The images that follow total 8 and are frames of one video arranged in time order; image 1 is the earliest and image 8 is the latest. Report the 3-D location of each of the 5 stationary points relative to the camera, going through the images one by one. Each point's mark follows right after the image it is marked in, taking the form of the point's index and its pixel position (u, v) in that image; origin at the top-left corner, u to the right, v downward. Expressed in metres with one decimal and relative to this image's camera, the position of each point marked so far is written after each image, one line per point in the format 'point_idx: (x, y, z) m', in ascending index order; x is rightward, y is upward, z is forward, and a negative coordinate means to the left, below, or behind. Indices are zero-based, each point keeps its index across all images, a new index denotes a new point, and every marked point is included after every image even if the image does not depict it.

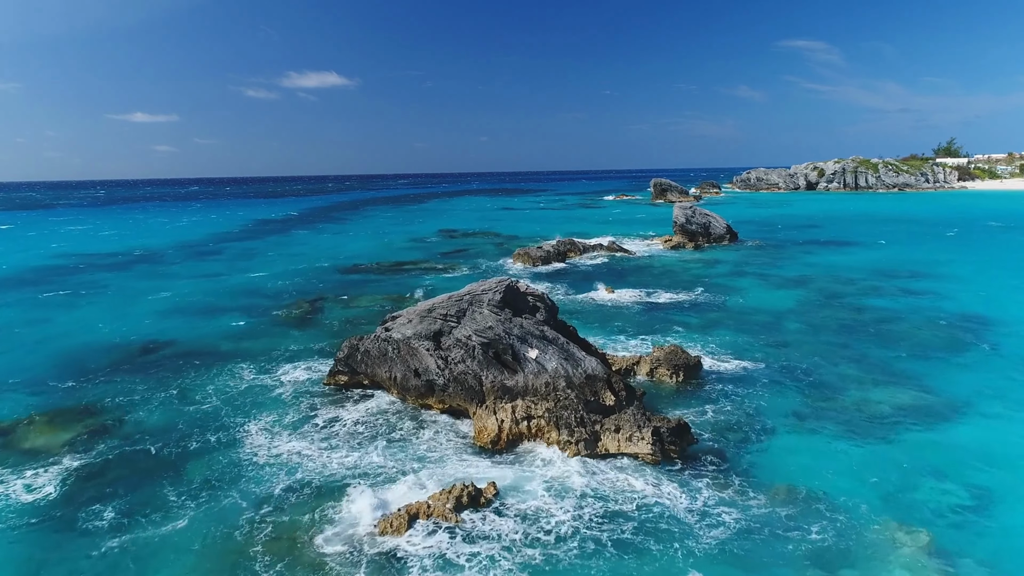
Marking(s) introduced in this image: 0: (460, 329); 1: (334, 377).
0: (-1.7, -1.3, +17.4) m
1: (-6.2, -3.1, +18.6) m
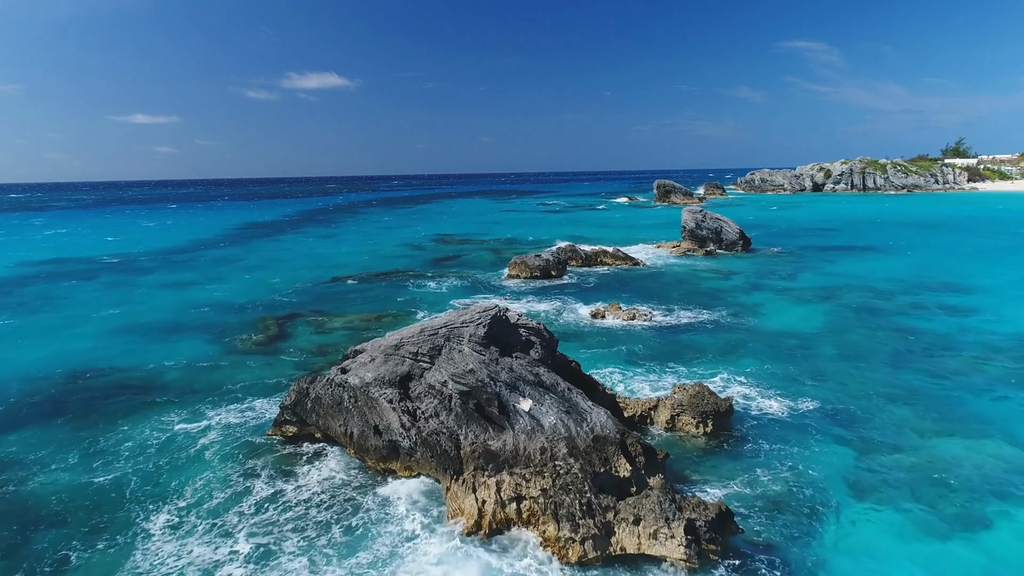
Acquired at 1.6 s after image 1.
0: (-2.0, -2.2, +13.7) m
1: (-6.5, -3.9, +15.0) m
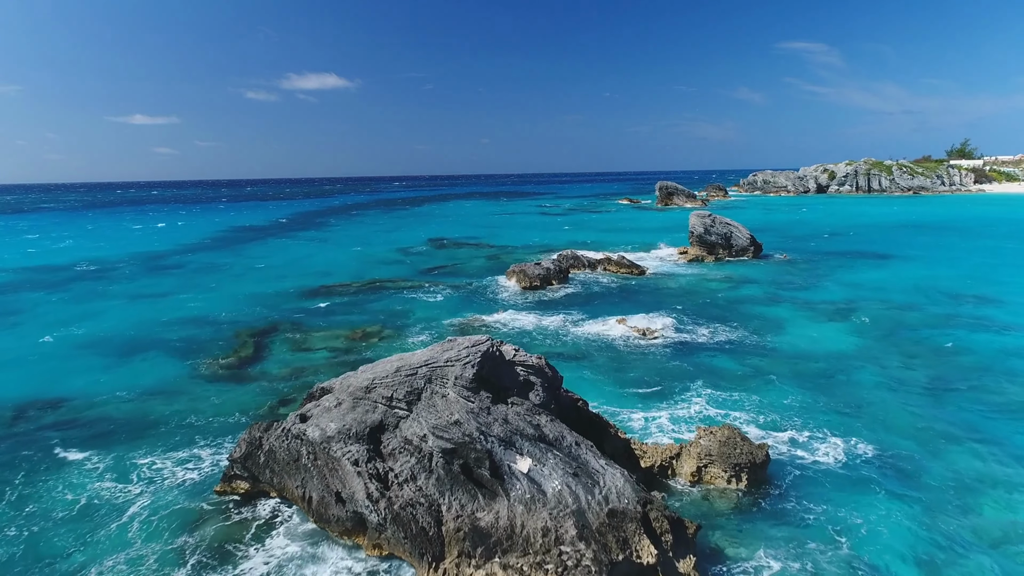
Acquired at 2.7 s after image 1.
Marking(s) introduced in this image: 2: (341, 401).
0: (-2.1, -2.9, +11.2) m
1: (-6.6, -4.6, +12.4) m
2: (-3.9, -2.6, +12.0) m
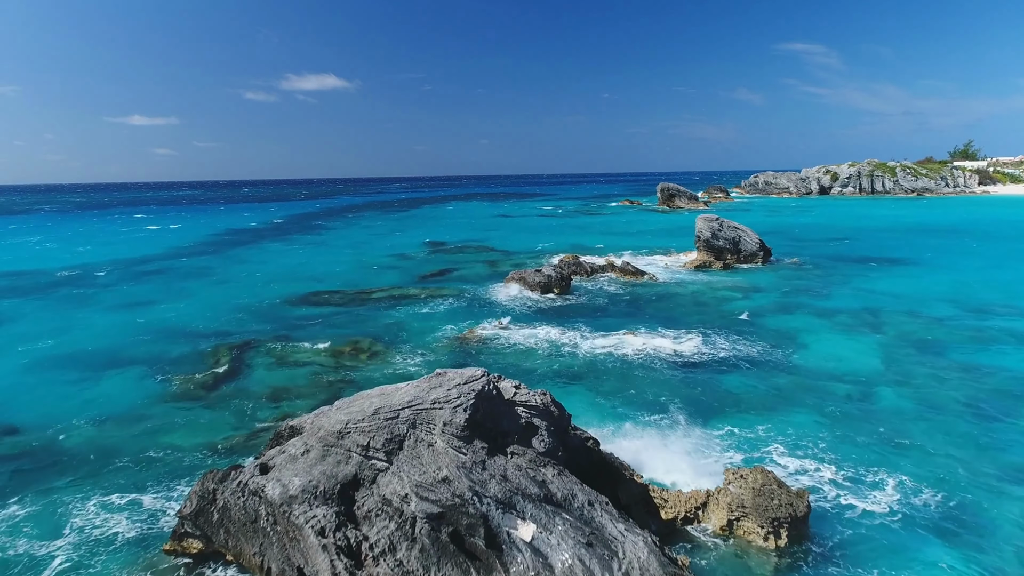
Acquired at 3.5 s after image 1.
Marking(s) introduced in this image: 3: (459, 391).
0: (-2.1, -3.4, +9.3) m
1: (-6.6, -5.1, +10.5) m
2: (-3.9, -3.1, +10.1) m
3: (-1.0, -2.0, +10.1) m
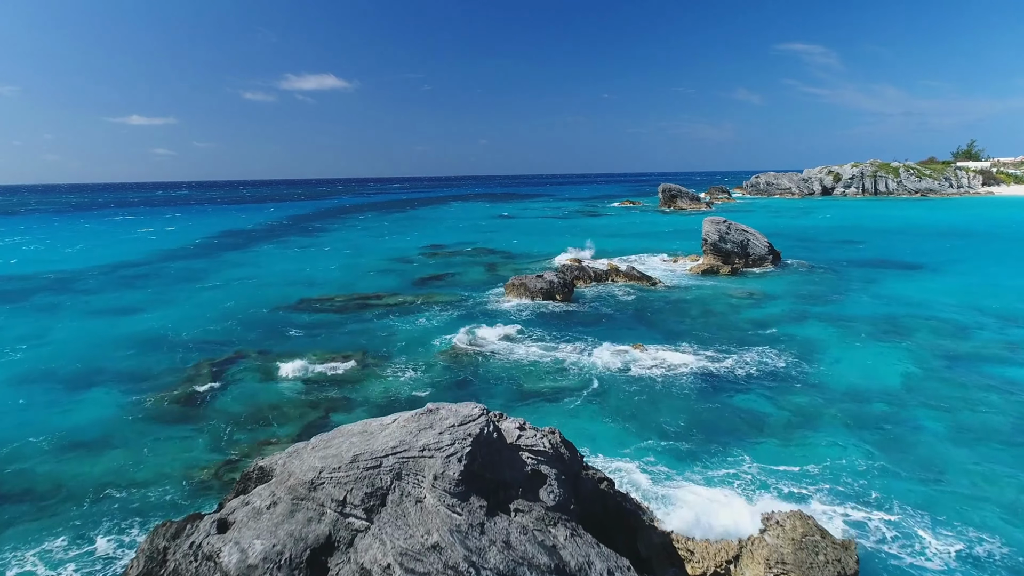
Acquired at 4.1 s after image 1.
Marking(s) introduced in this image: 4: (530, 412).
0: (-2.1, -3.8, +7.7) m
1: (-6.5, -5.5, +9.0) m
2: (-3.8, -3.5, +8.6) m
3: (-1.0, -2.4, +8.5) m
4: (+0.6, -4.0, +17.4) m
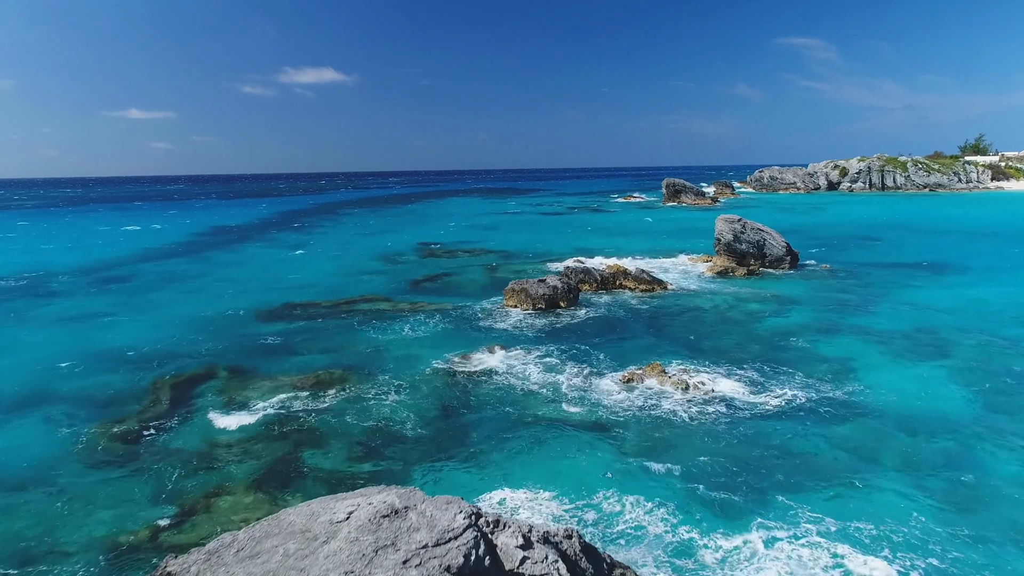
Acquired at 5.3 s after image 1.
0: (-2.1, -4.4, +5.0) m
1: (-6.5, -6.1, +6.2) m
2: (-3.8, -4.1, +5.8) m
3: (-0.9, -3.0, +5.8) m
4: (+0.6, -4.5, +14.7) m
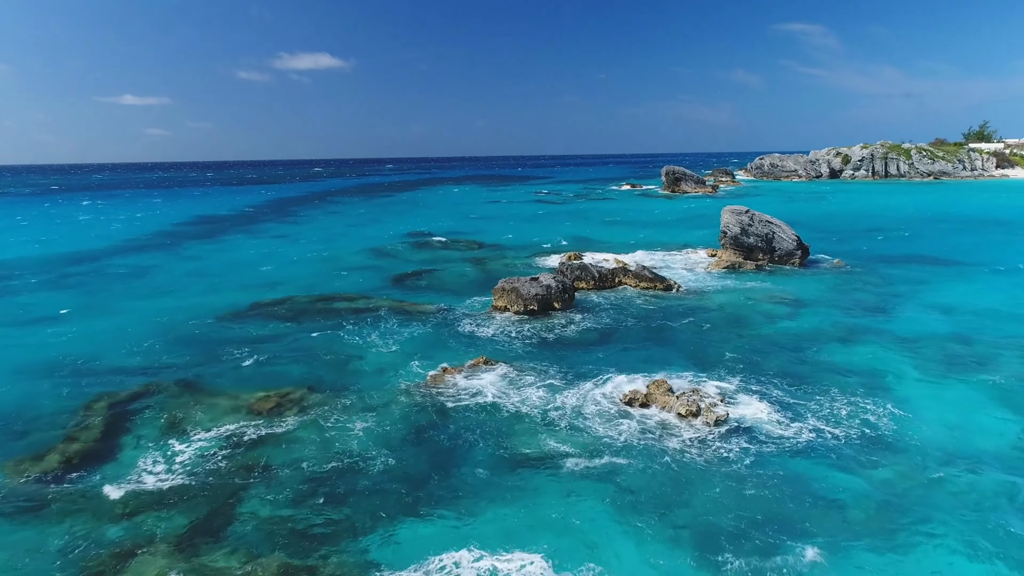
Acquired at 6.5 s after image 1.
0: (-2.5, -4.9, +2.5) m
1: (-7.0, -6.6, +3.8) m
2: (-4.2, -4.6, +3.3) m
3: (-1.4, -3.5, +3.3) m
4: (+0.2, -4.8, +12.2) m
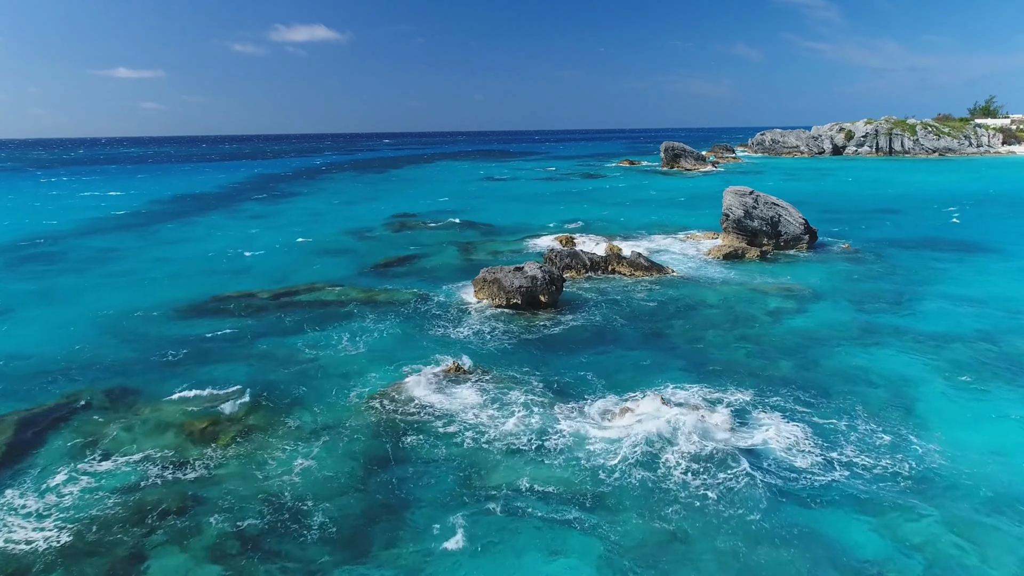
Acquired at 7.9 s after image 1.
0: (-3.2, -5.6, +0.2) m
1: (-7.7, -7.2, +1.5) m
2: (-4.9, -5.3, +1.0) m
3: (-2.1, -4.2, +1.0) m
4: (-0.6, -5.1, +9.9) m
